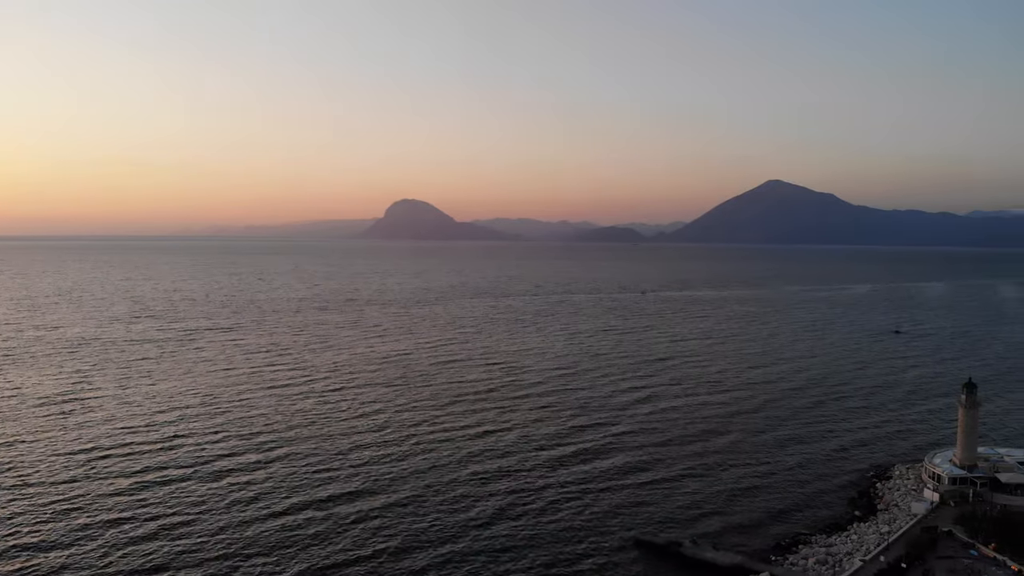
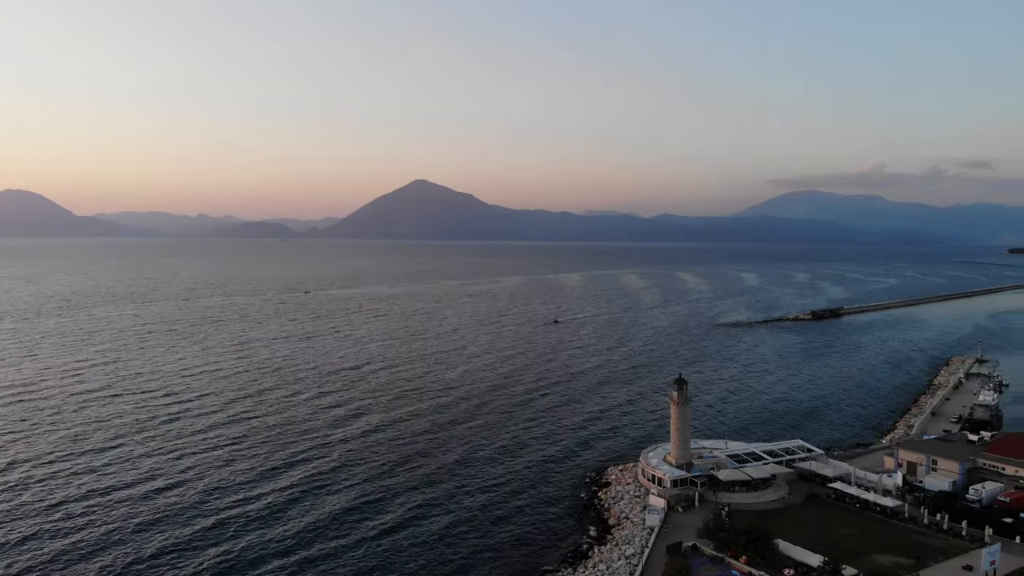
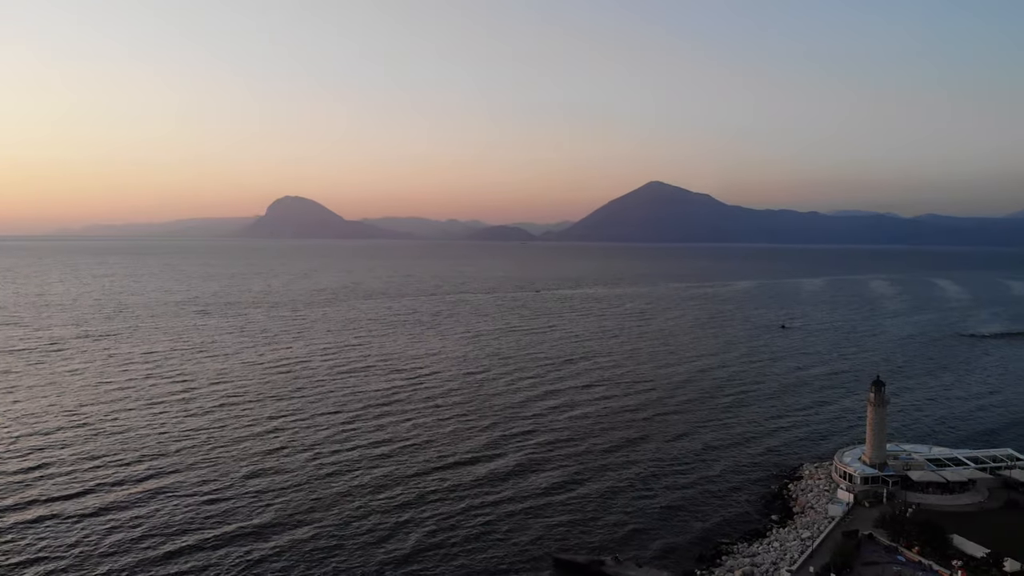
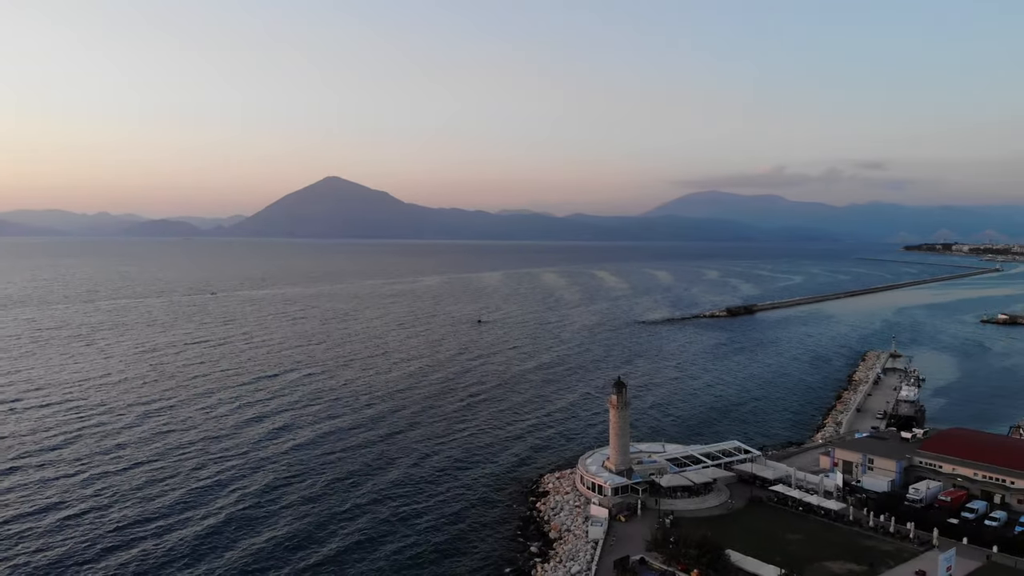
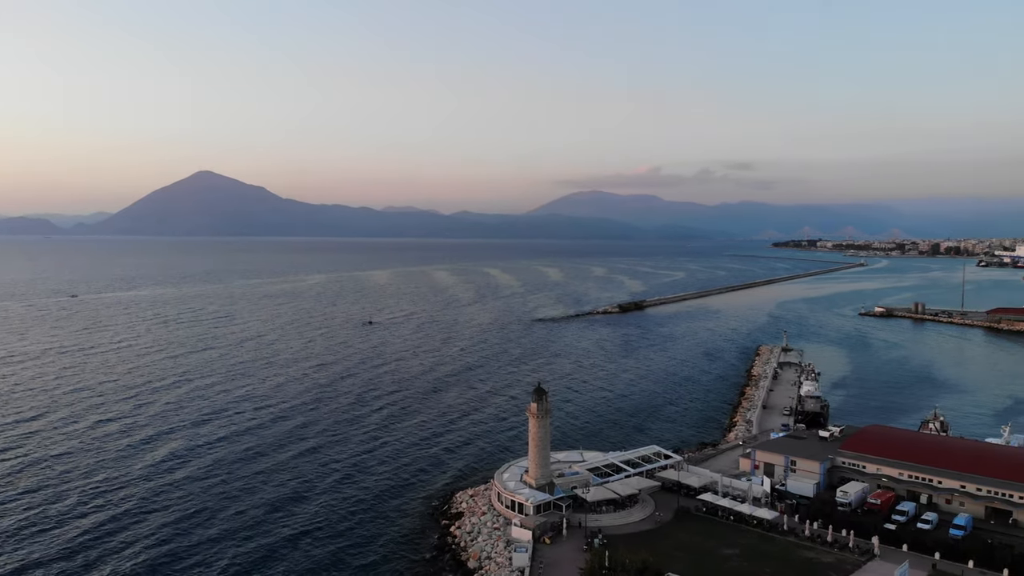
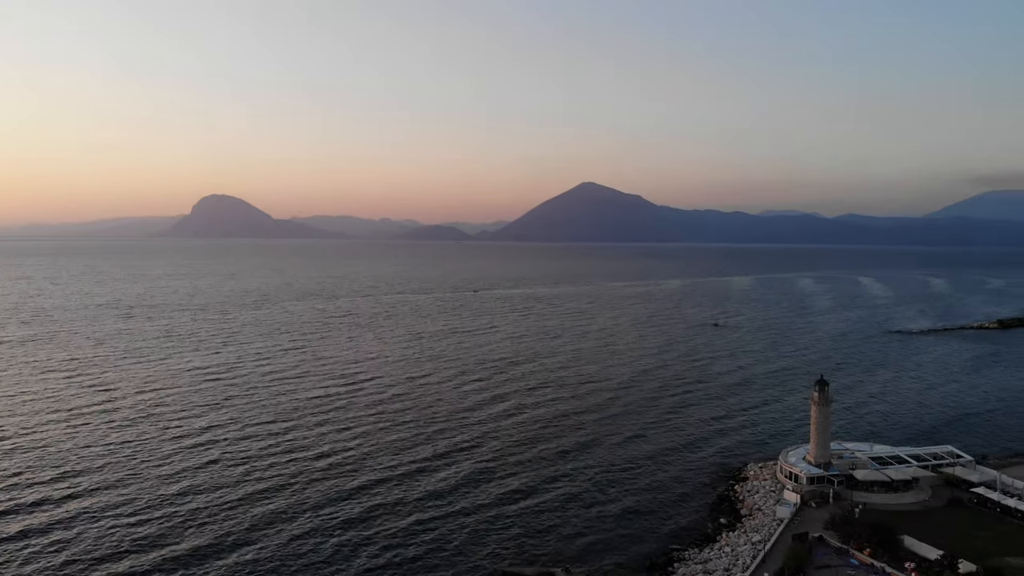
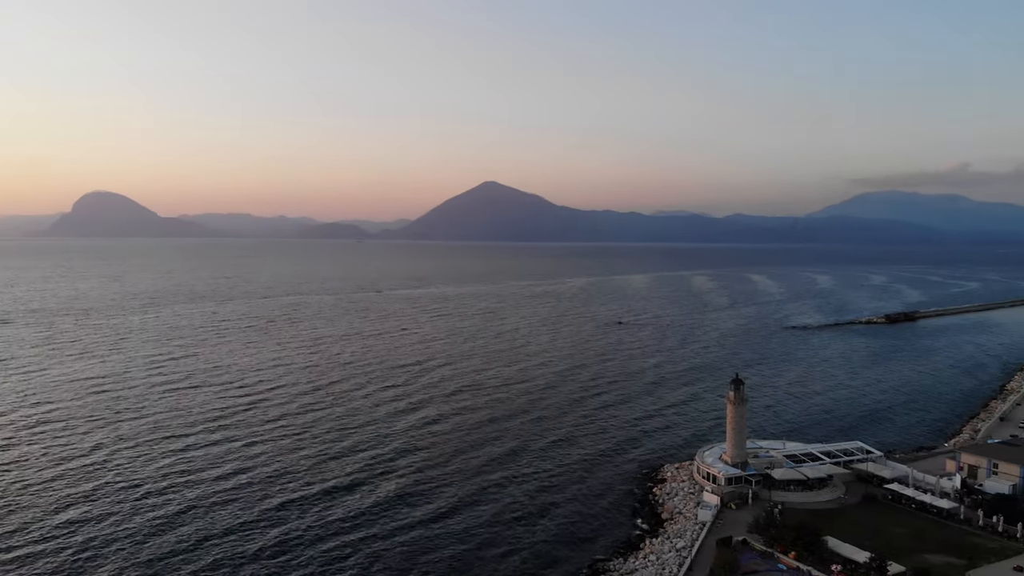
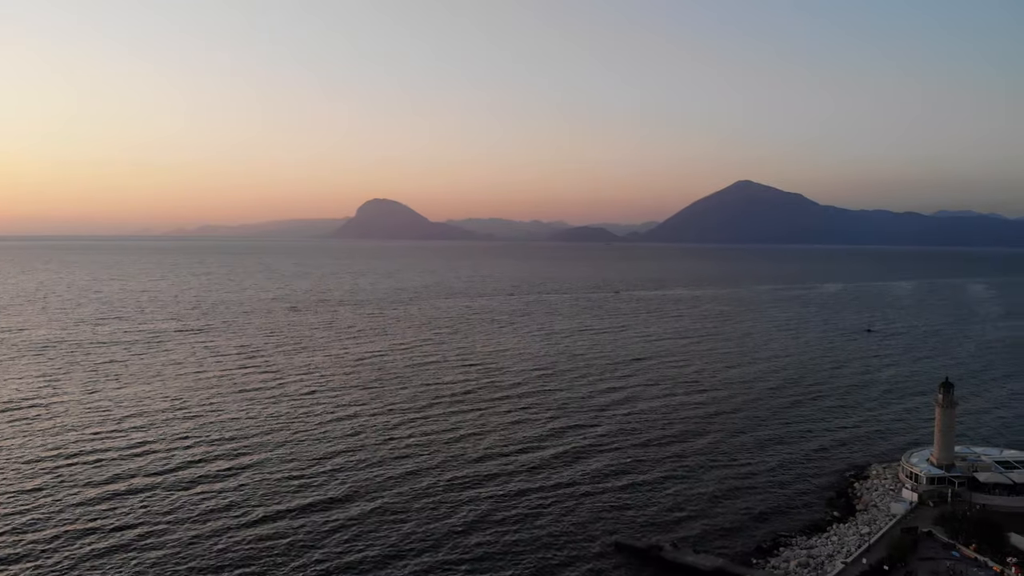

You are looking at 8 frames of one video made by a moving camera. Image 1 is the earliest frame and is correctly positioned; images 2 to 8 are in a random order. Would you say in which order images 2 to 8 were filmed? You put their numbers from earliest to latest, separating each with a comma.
8, 3, 6, 7, 2, 4, 5
